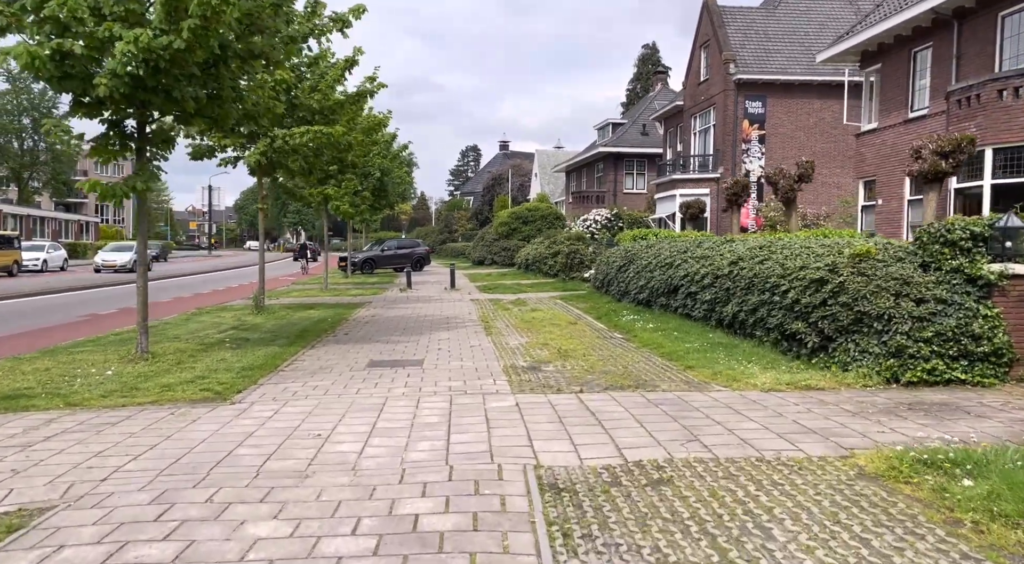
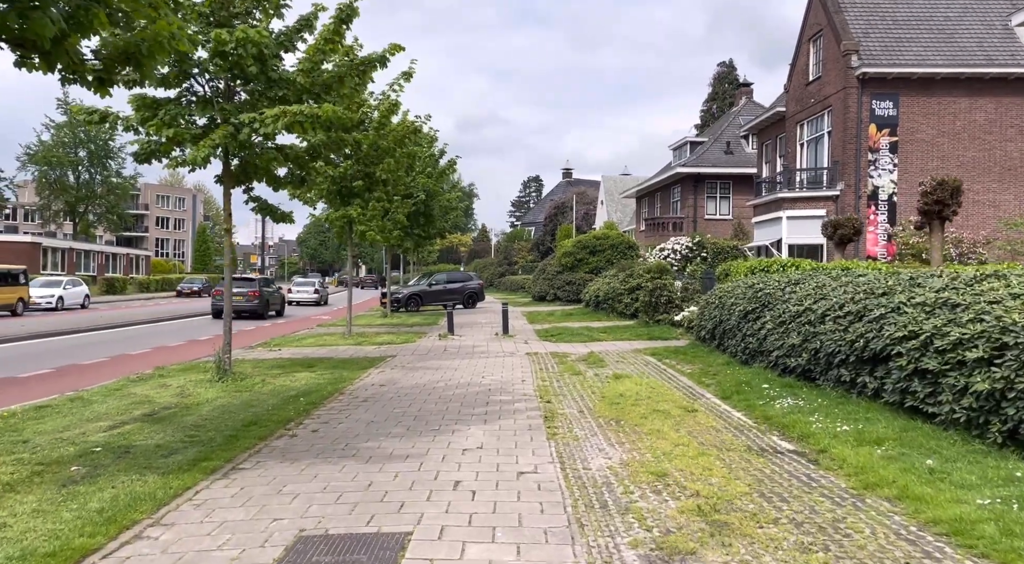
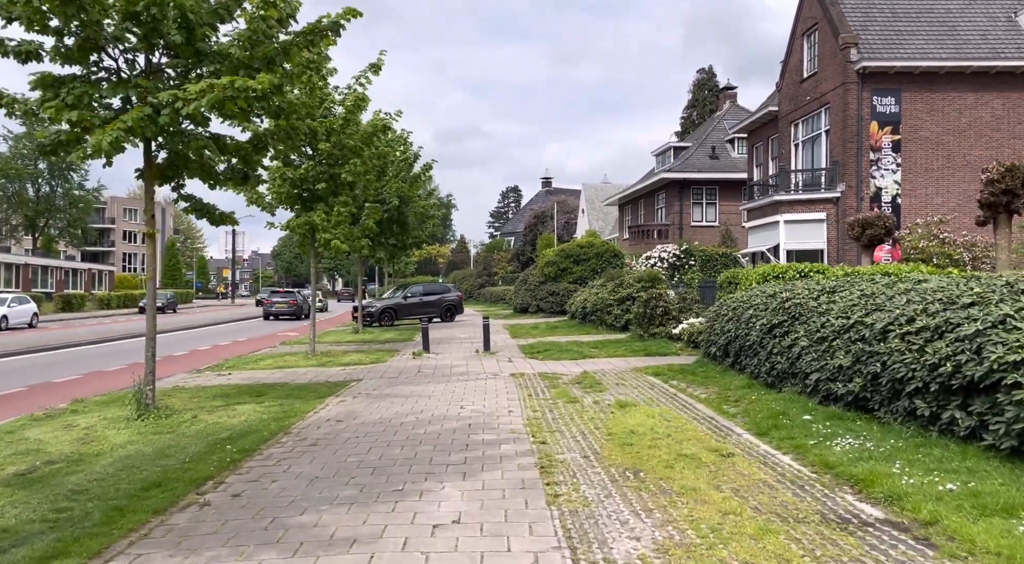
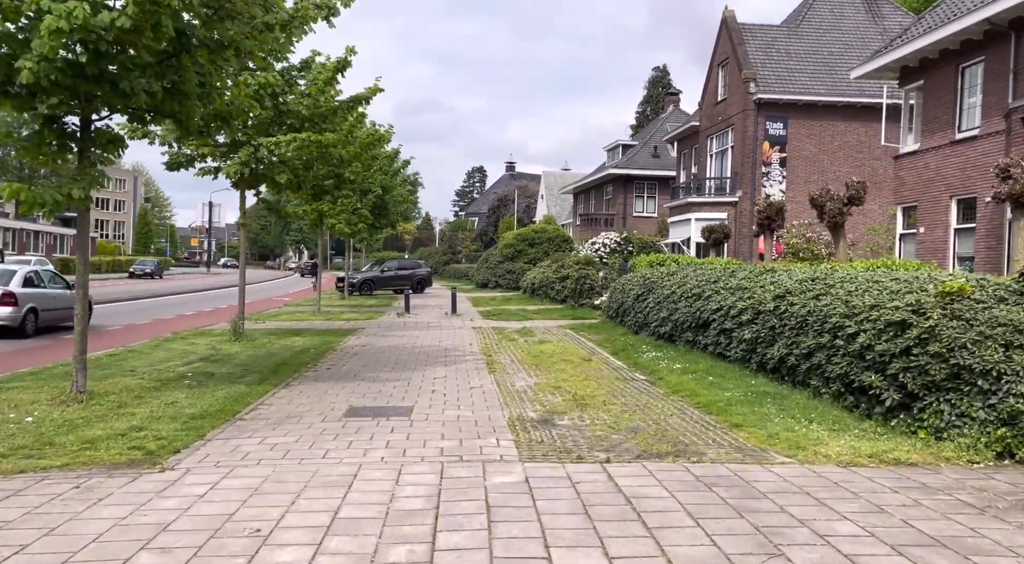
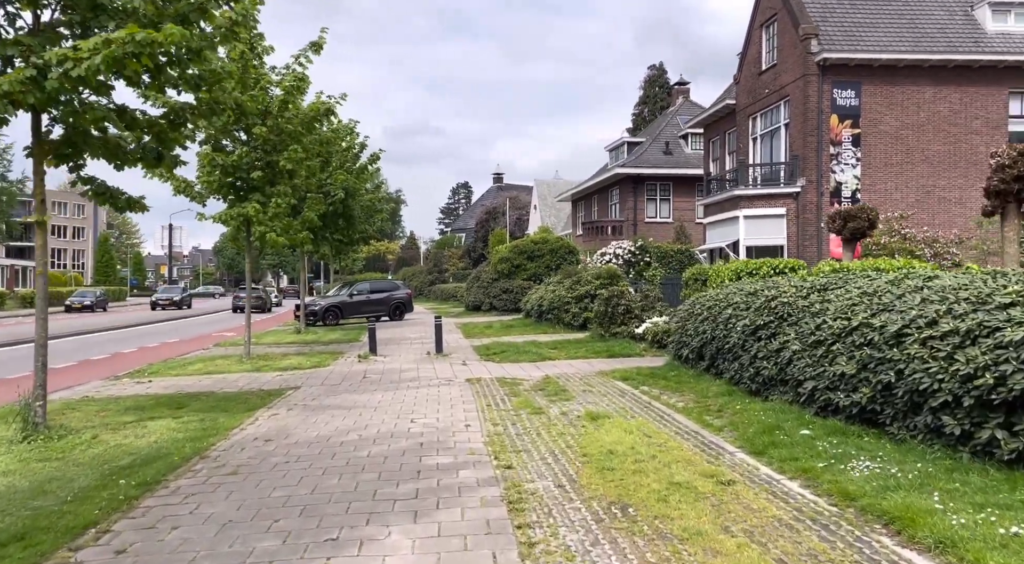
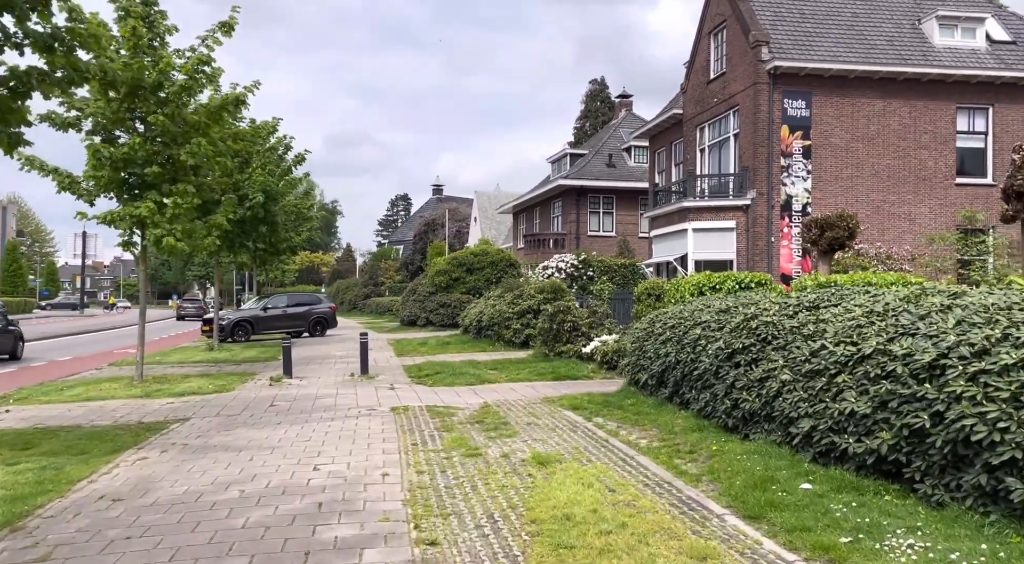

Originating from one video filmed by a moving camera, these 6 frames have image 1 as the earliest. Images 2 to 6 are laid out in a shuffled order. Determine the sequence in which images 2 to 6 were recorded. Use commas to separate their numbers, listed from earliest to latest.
4, 2, 3, 5, 6
